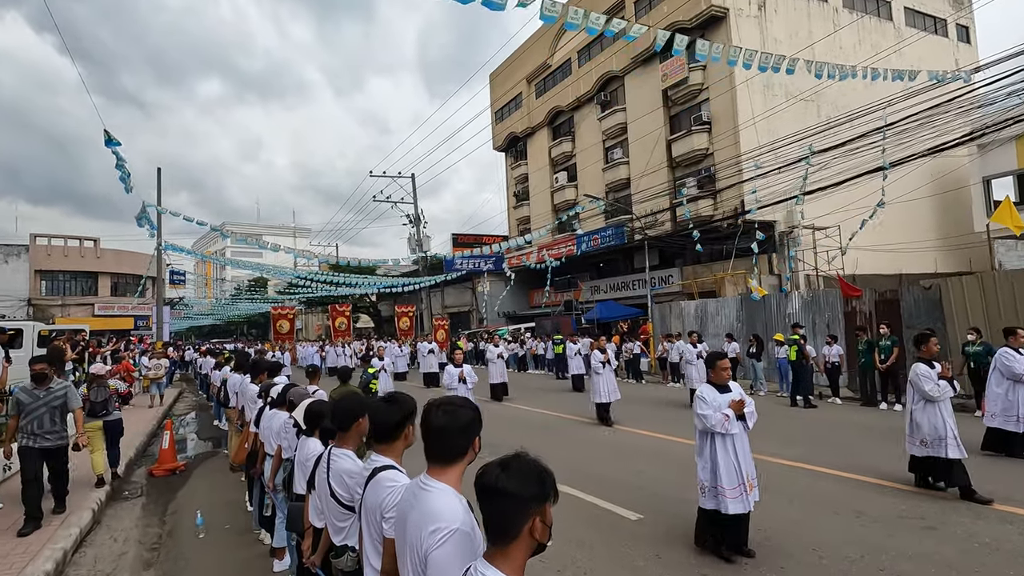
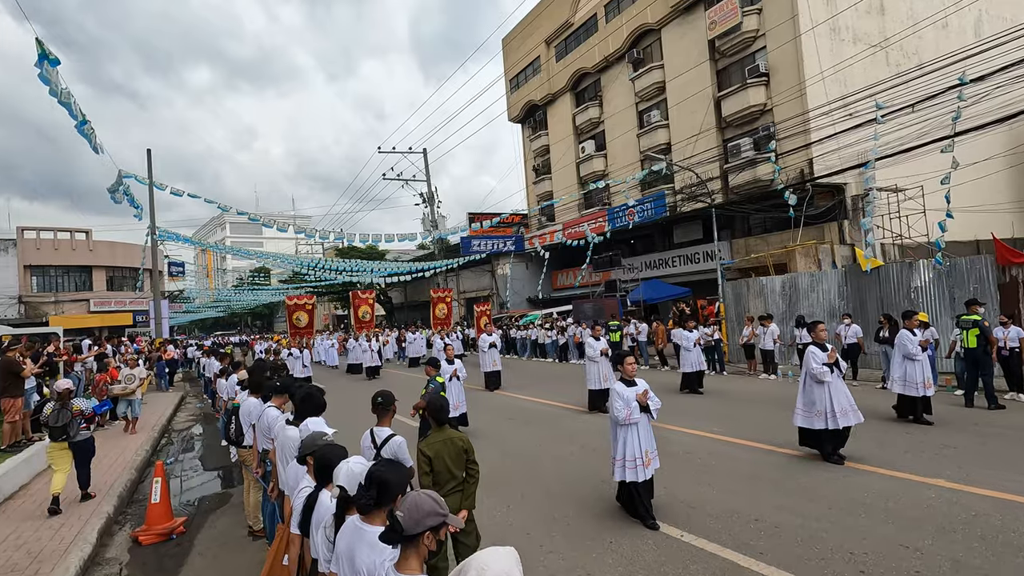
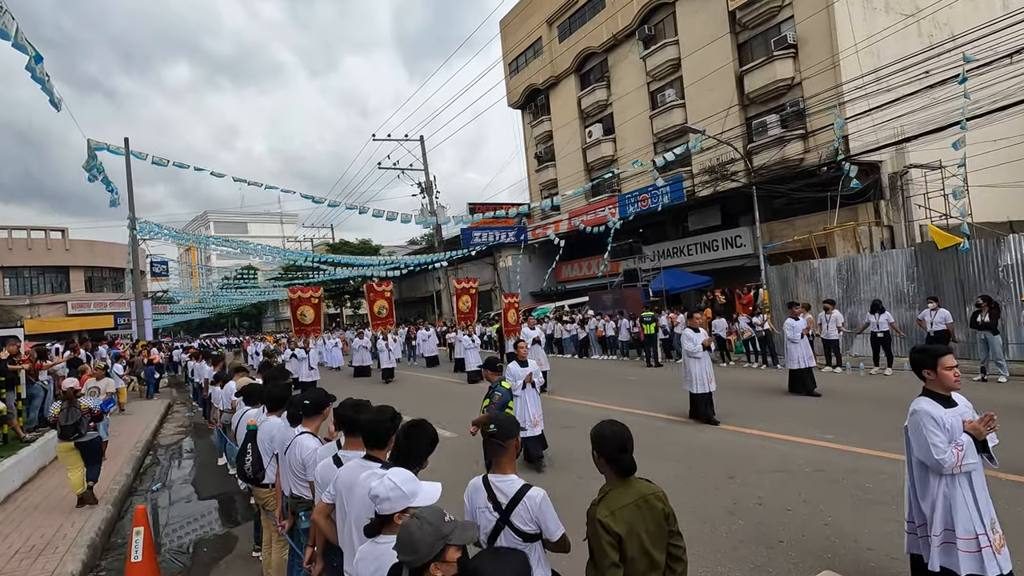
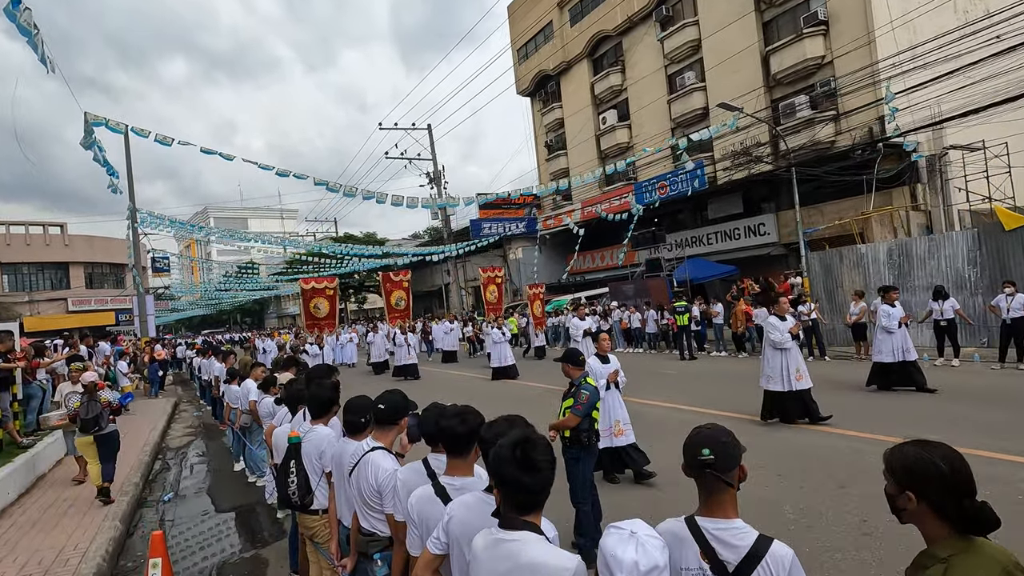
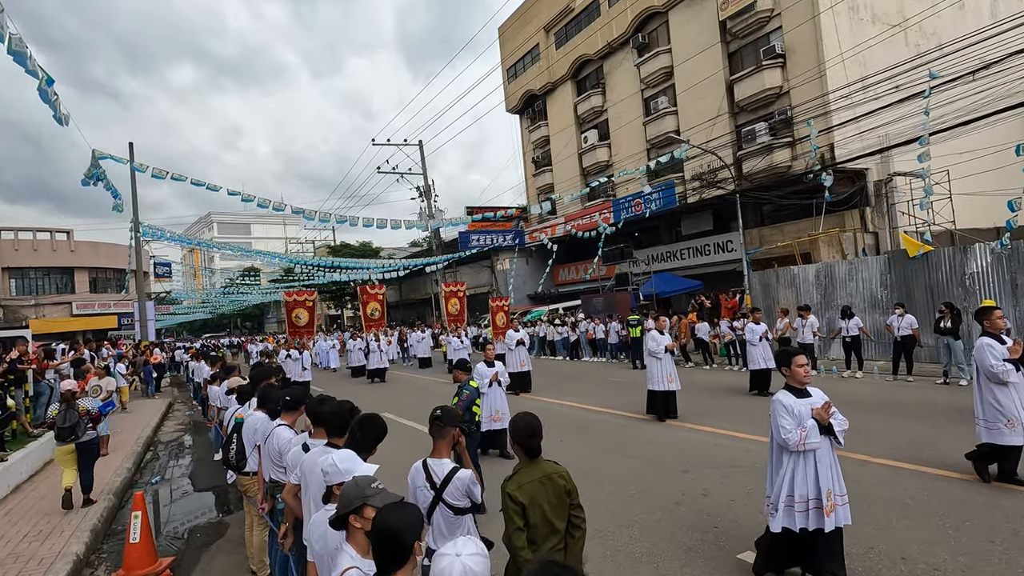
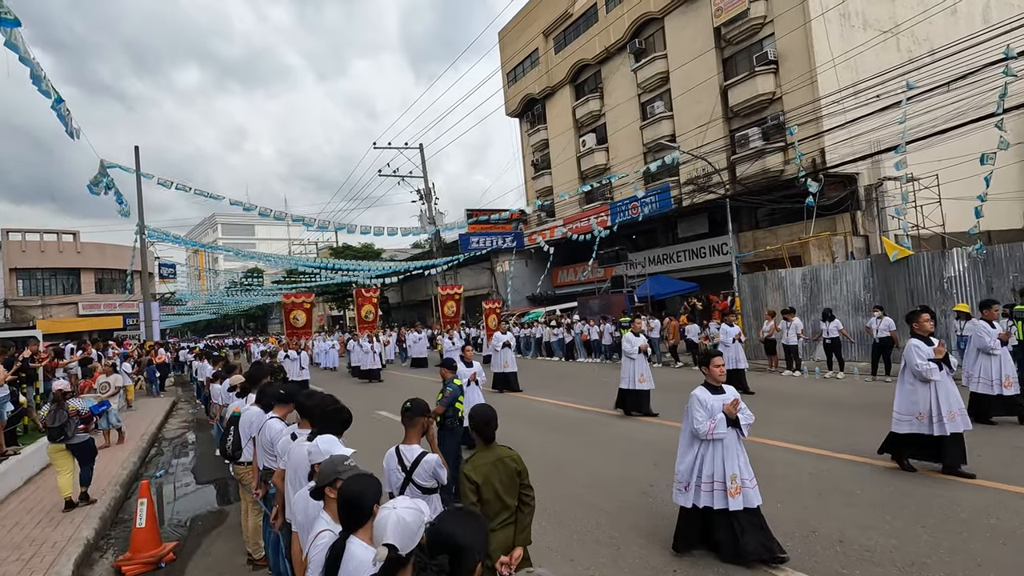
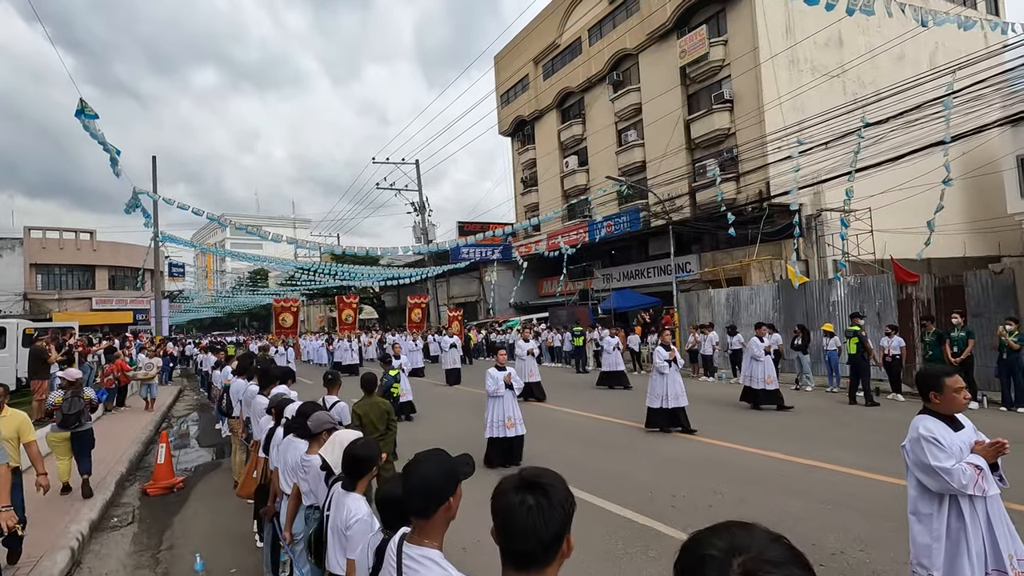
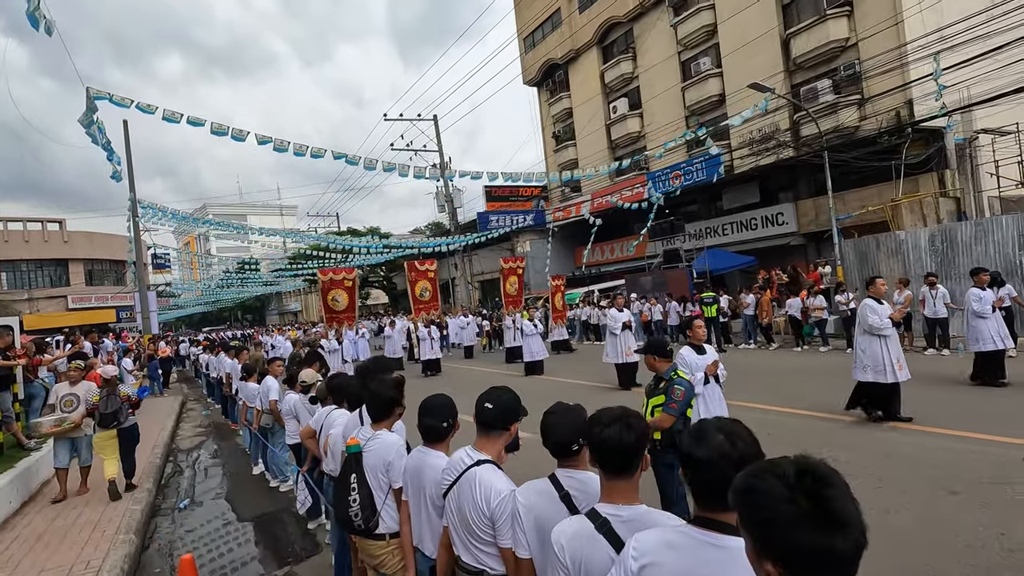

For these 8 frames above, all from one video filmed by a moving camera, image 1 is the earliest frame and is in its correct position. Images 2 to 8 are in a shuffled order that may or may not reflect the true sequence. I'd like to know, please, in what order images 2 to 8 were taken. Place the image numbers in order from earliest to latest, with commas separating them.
7, 2, 6, 5, 3, 4, 8
